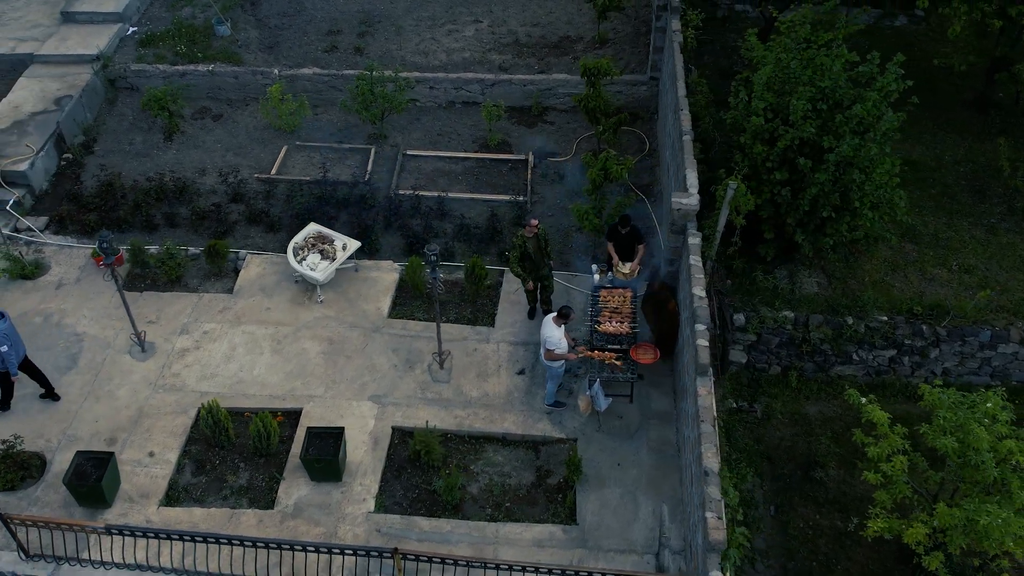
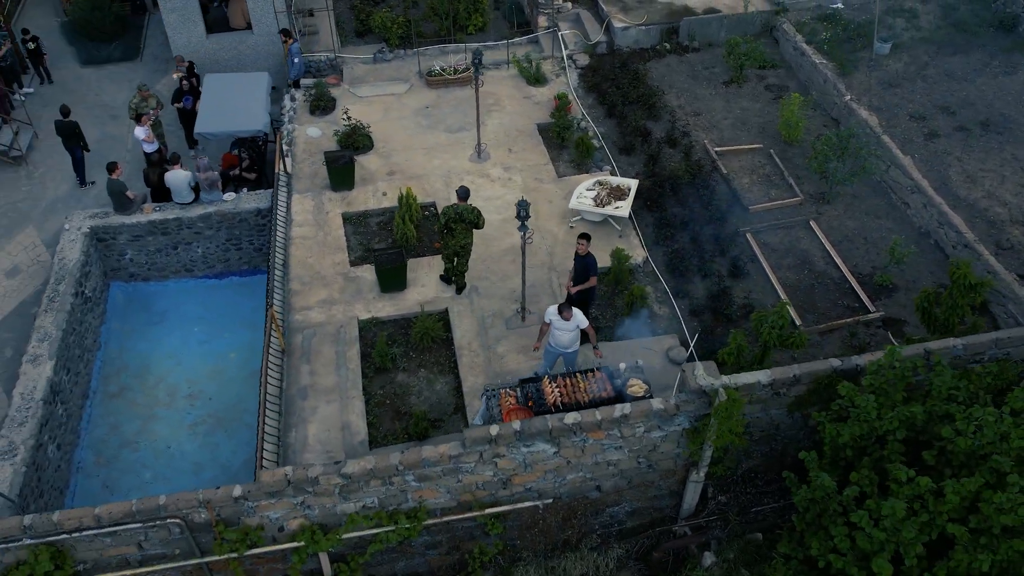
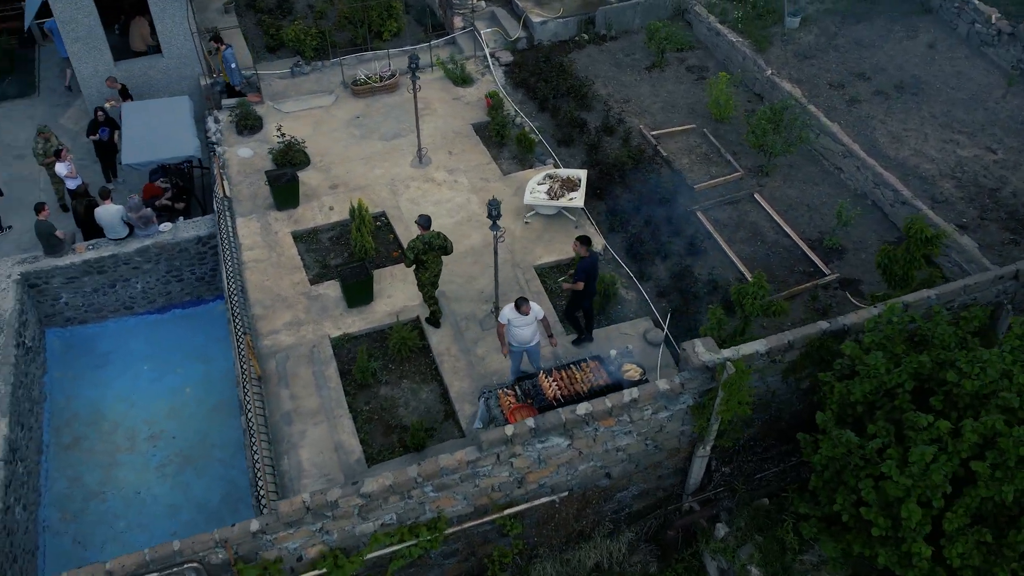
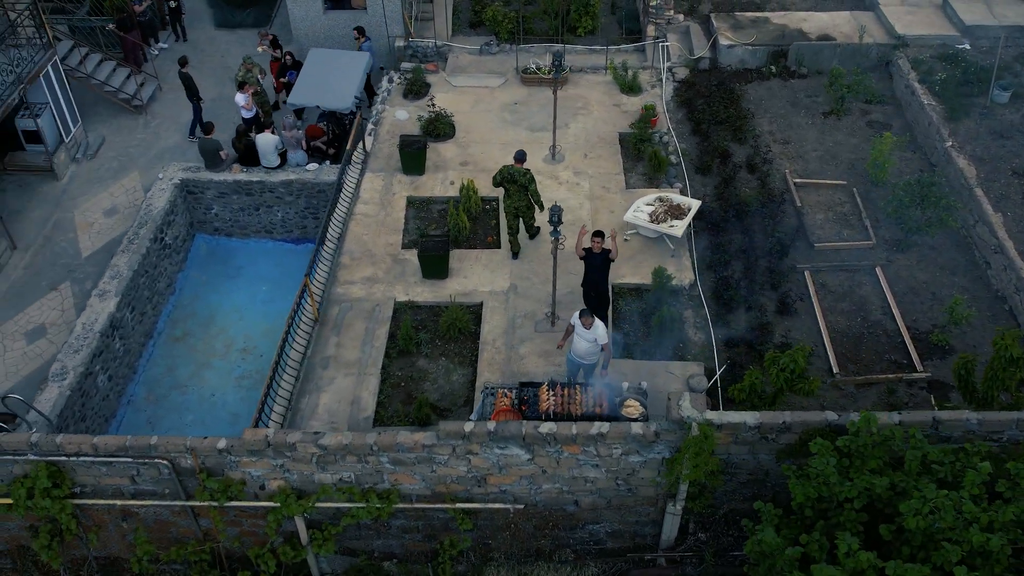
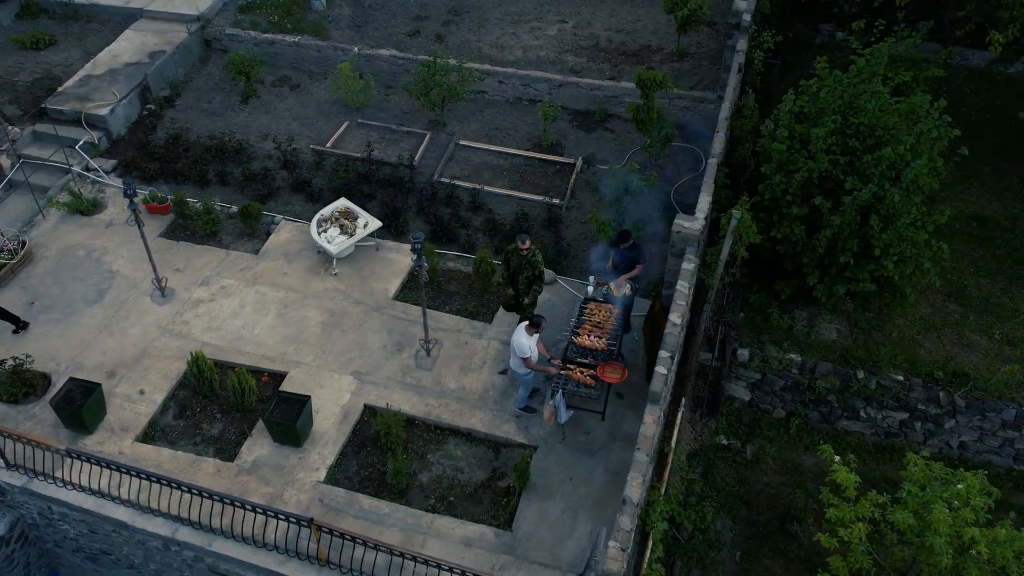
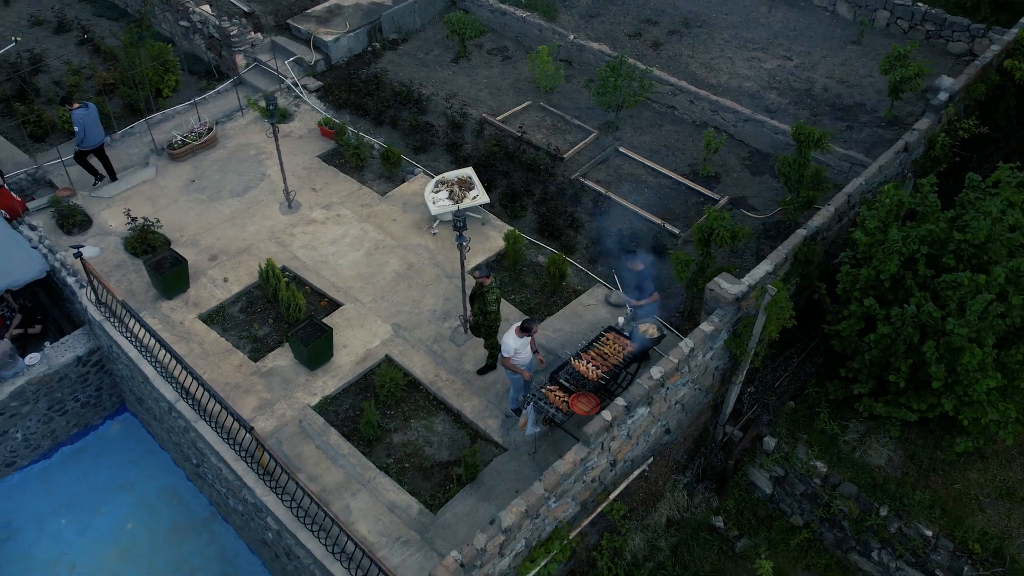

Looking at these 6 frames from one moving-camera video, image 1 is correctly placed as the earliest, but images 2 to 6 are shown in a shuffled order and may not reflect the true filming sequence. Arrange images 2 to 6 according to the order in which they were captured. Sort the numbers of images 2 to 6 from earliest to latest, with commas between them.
5, 6, 3, 2, 4
